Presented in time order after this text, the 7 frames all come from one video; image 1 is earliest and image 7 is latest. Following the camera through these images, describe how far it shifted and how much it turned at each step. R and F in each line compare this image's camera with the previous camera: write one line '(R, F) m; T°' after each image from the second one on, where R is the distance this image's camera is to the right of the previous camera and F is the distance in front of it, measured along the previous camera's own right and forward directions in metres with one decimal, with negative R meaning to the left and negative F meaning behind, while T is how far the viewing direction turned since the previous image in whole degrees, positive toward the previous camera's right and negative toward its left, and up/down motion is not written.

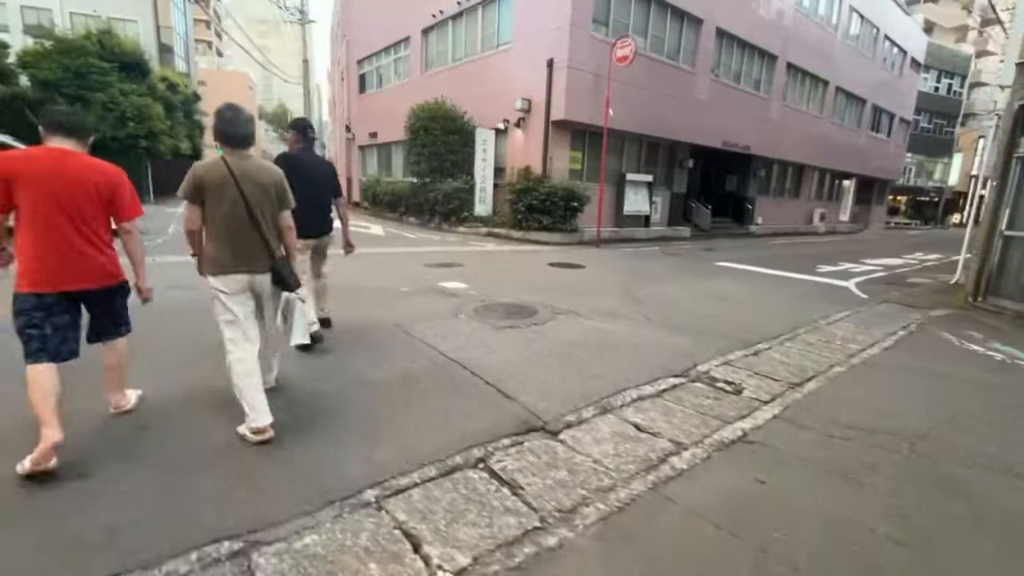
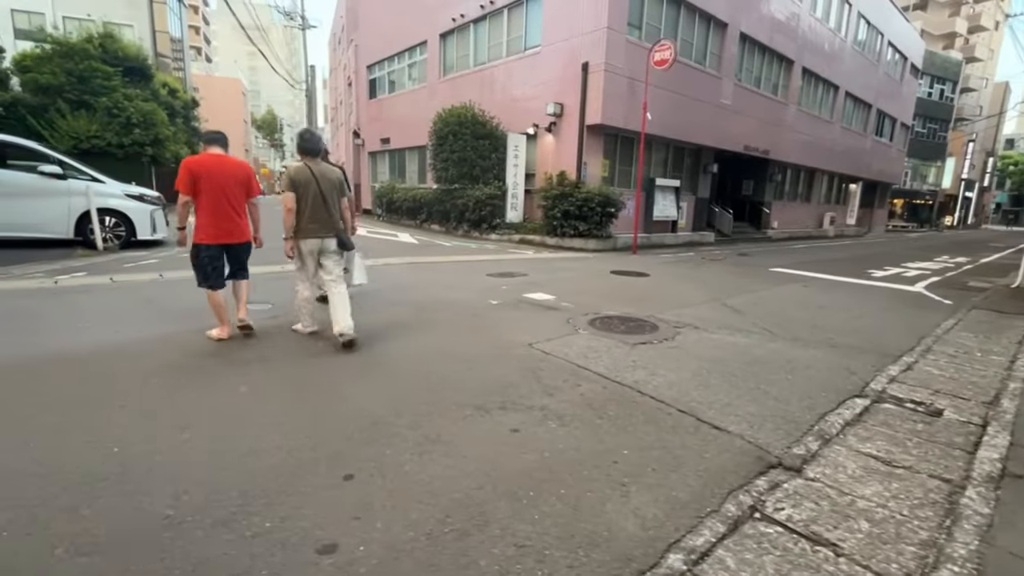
(-1.5, +0.4) m; +2°
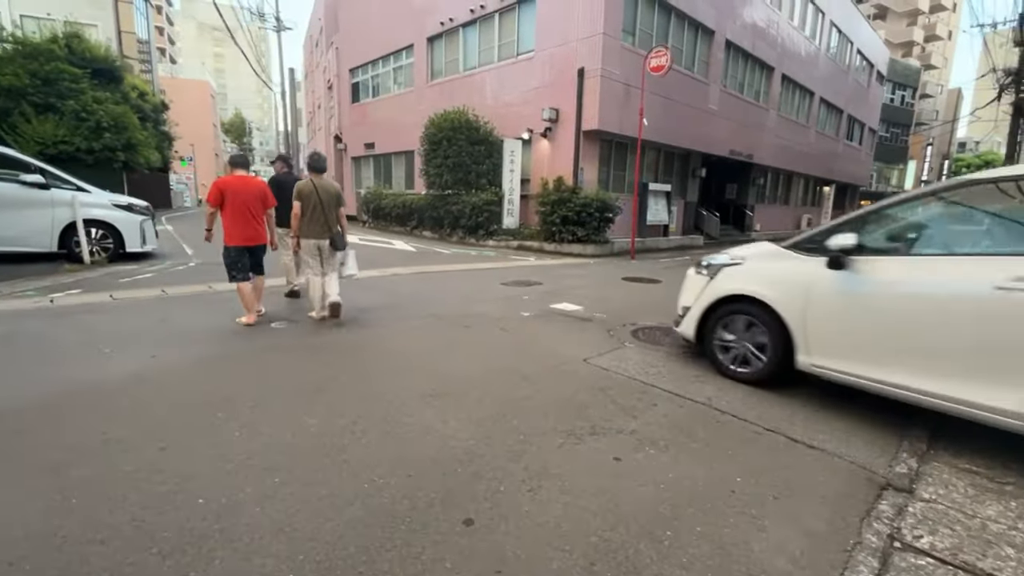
(-0.7, +0.2) m; +3°
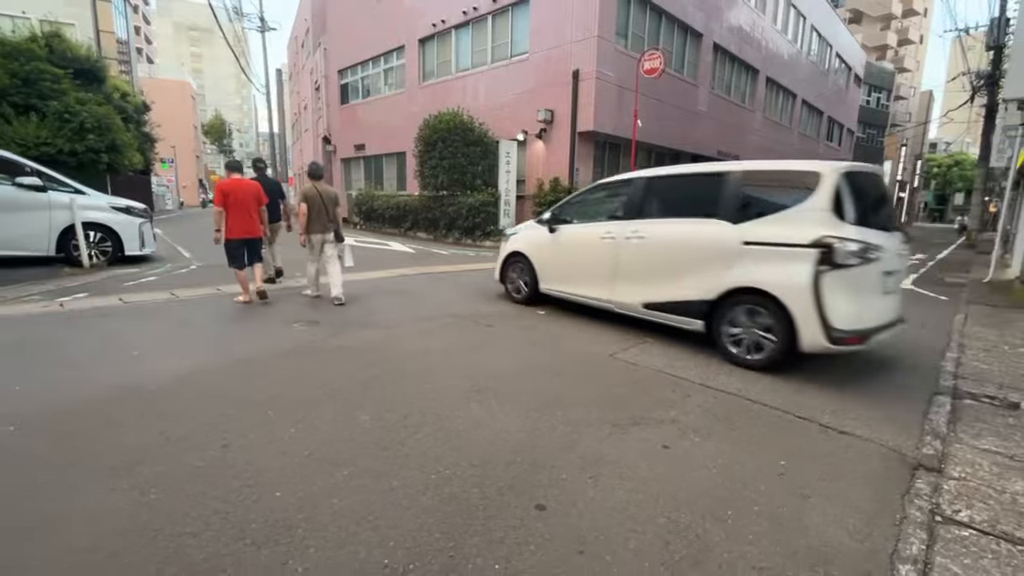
(-0.4, -0.1) m; +2°
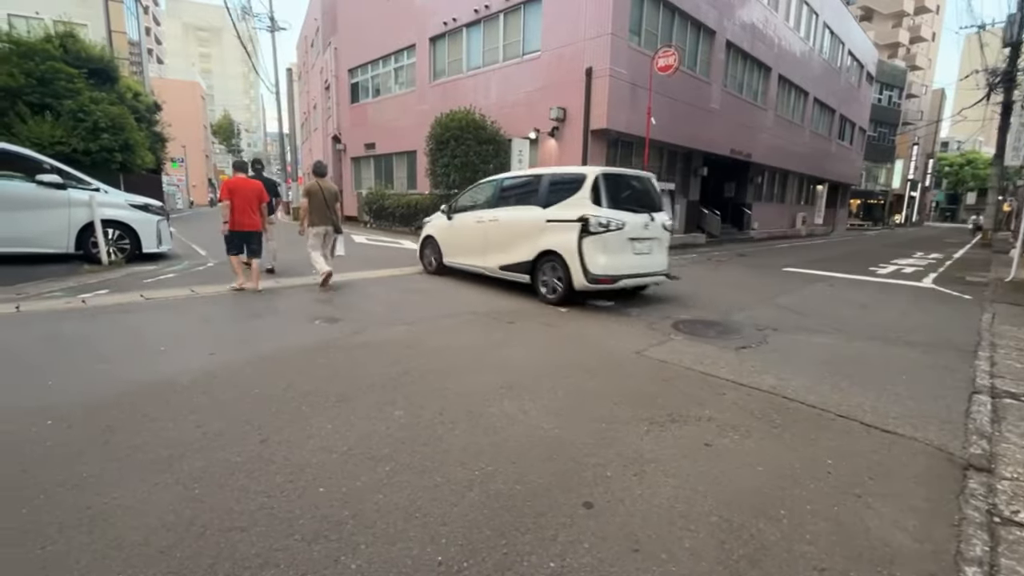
(-0.2, 0.0) m; -1°
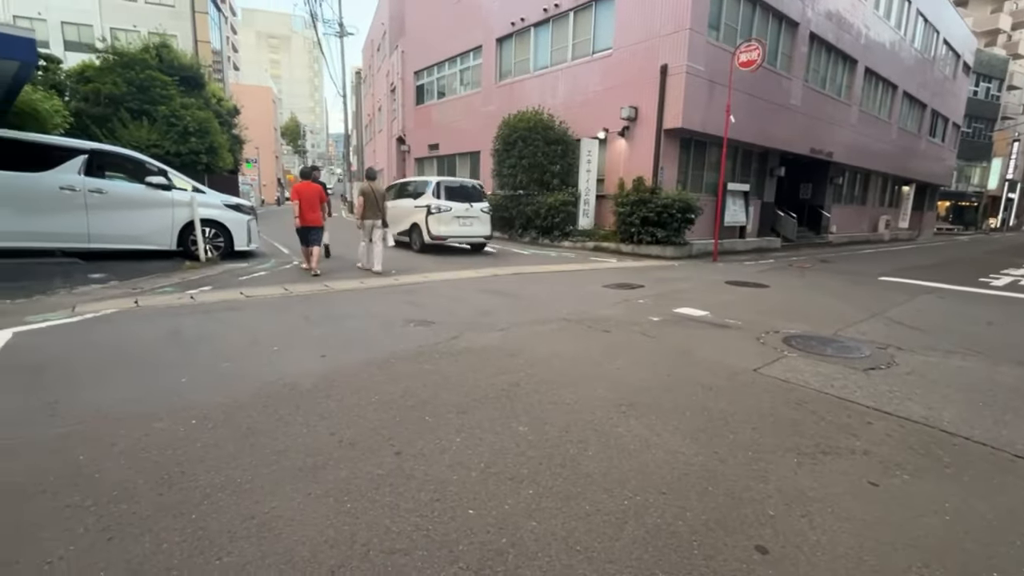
(-0.5, +0.1) m; -6°
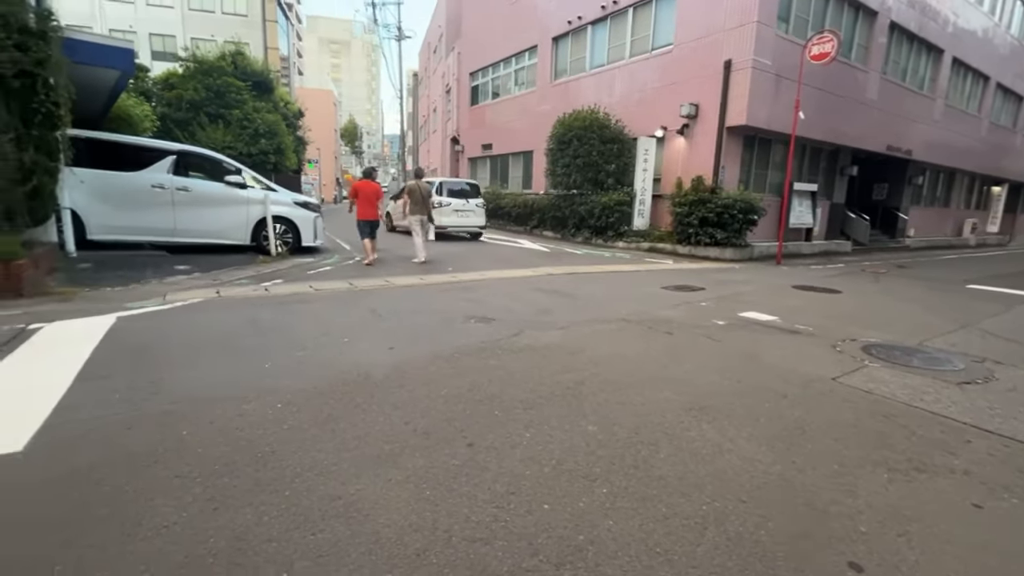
(-0.2, 0.0) m; -6°
